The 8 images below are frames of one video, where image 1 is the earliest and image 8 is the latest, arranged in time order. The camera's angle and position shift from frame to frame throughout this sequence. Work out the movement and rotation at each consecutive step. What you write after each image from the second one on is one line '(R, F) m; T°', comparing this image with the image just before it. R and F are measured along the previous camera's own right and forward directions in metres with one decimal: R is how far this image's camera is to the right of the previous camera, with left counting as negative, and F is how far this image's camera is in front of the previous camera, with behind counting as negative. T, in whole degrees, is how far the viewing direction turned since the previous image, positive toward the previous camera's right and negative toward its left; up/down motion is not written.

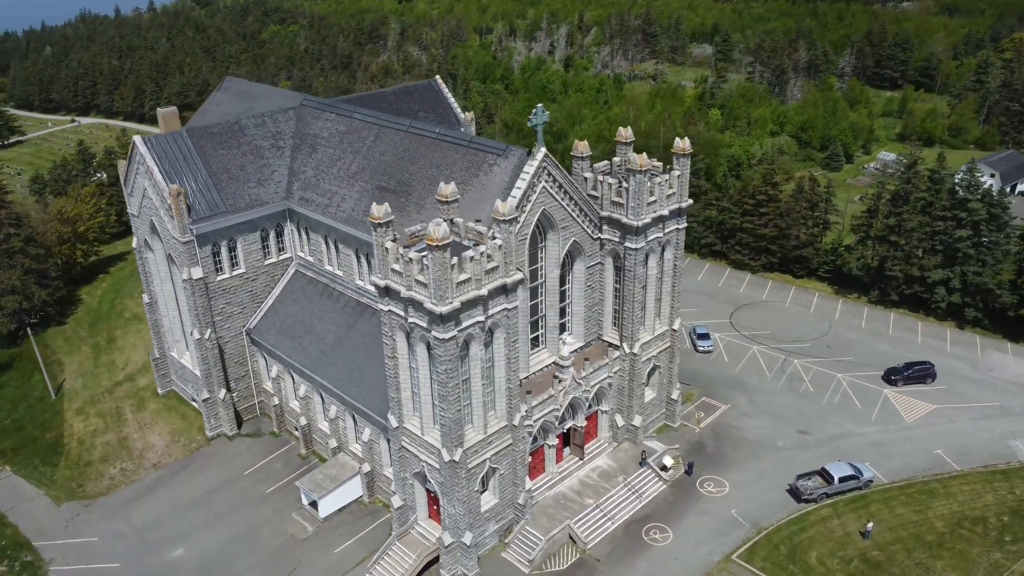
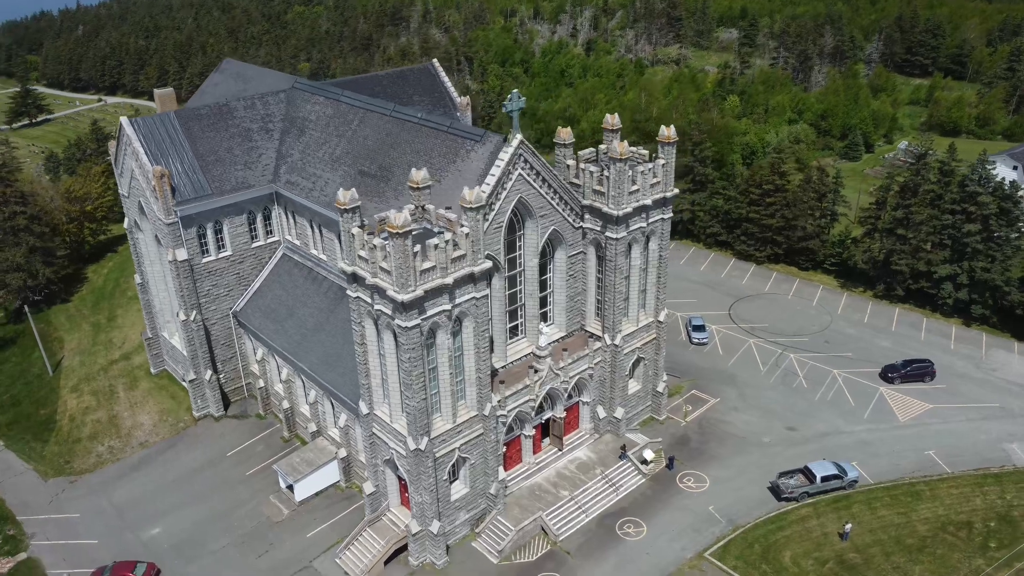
(+3.0, +0.6) m; -2°
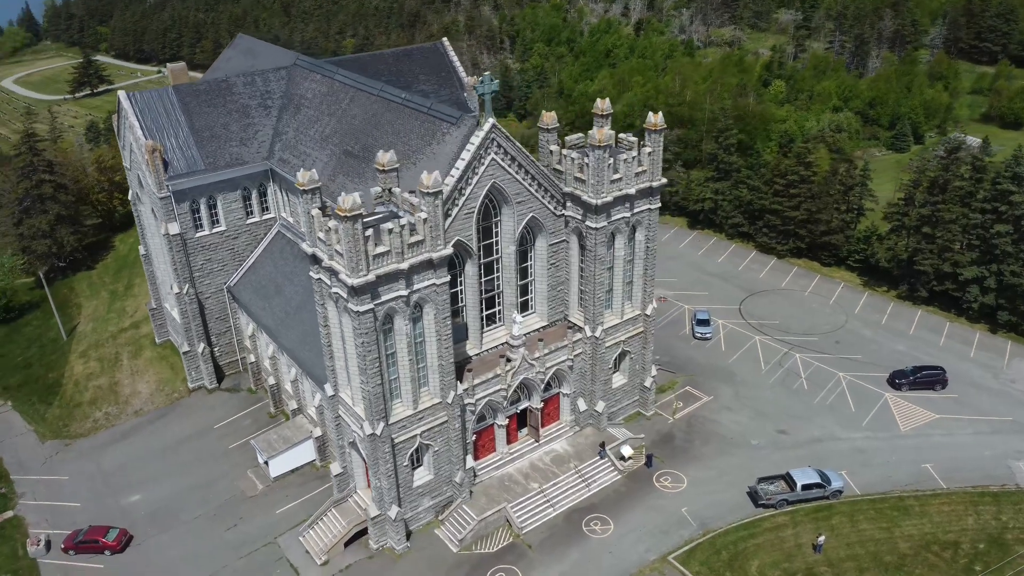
(+4.7, +1.0) m; -5°
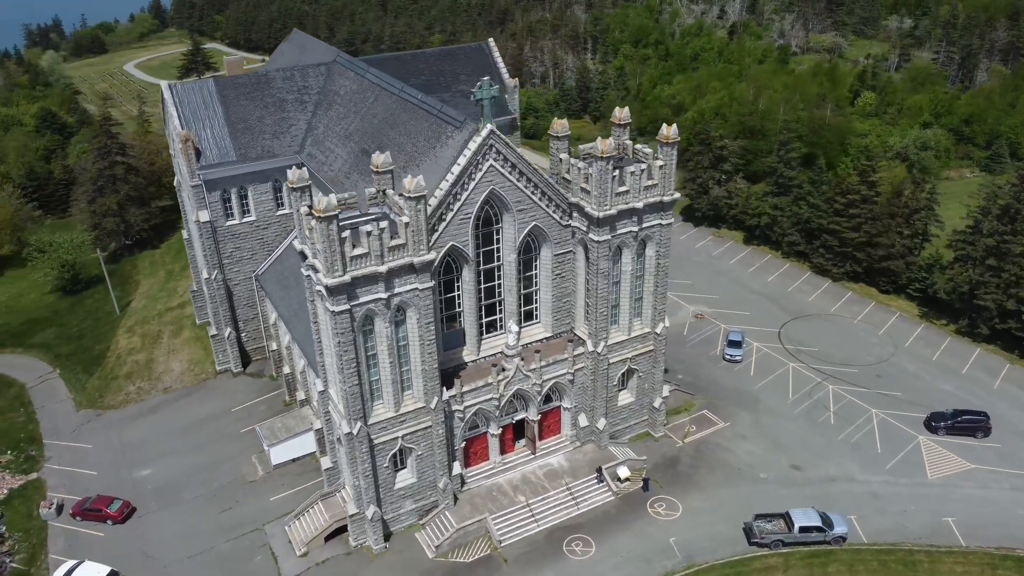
(+5.4, +1.1) m; -7°
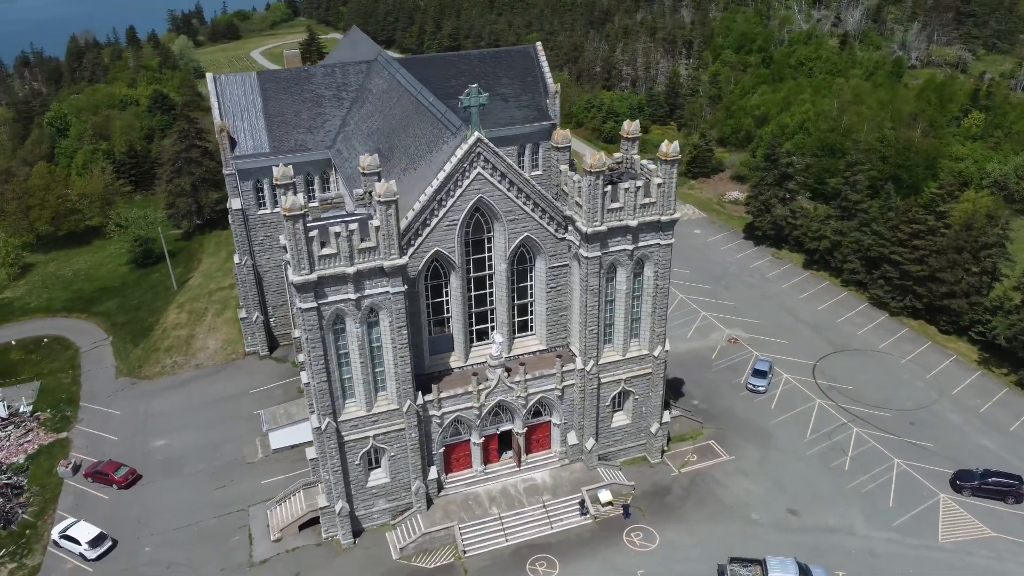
(+6.6, +1.0) m; -8°
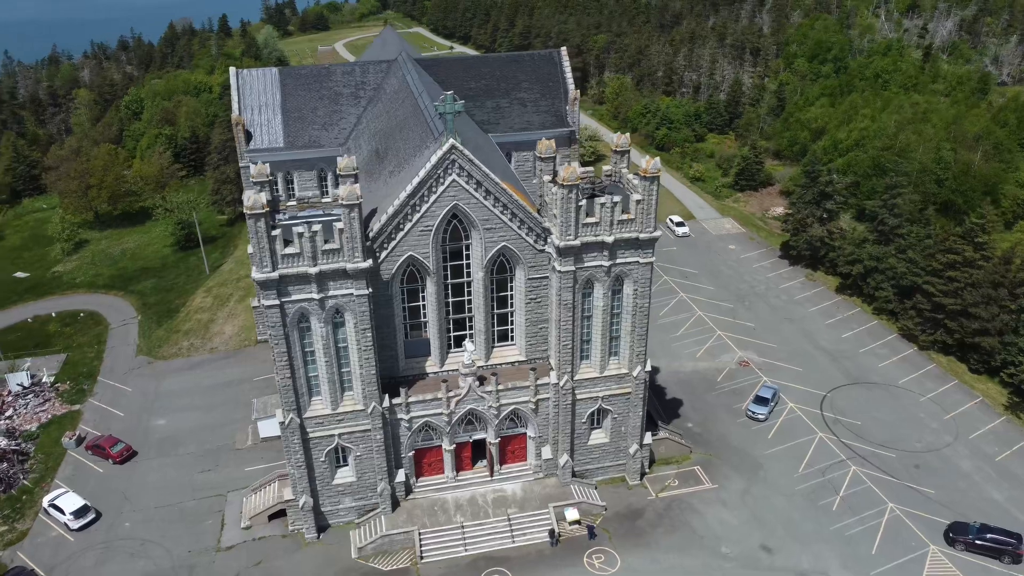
(+5.5, +0.7) m; -6°
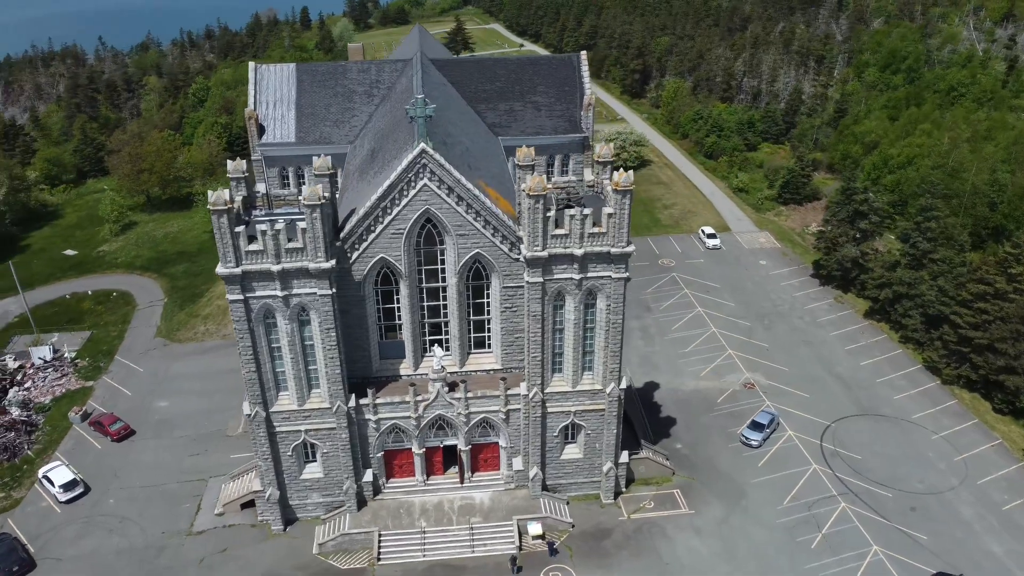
(+5.4, +0.8) m; -6°
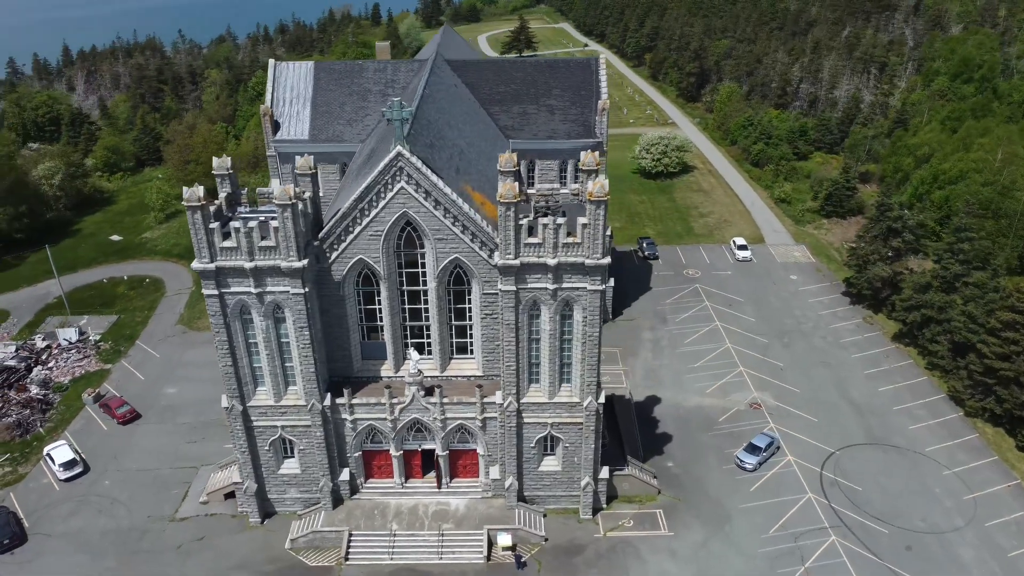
(+4.7, +0.8) m; -5°
